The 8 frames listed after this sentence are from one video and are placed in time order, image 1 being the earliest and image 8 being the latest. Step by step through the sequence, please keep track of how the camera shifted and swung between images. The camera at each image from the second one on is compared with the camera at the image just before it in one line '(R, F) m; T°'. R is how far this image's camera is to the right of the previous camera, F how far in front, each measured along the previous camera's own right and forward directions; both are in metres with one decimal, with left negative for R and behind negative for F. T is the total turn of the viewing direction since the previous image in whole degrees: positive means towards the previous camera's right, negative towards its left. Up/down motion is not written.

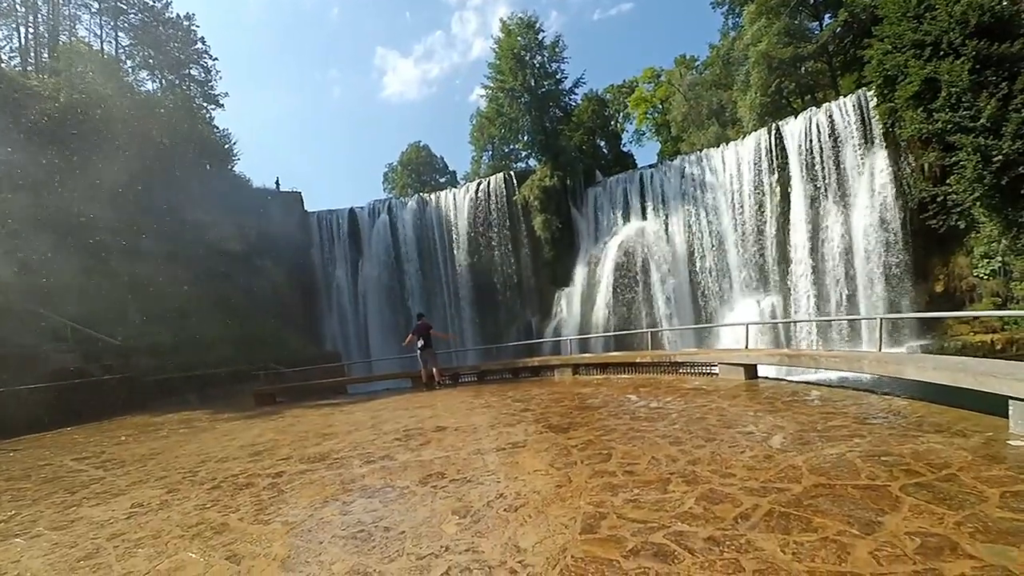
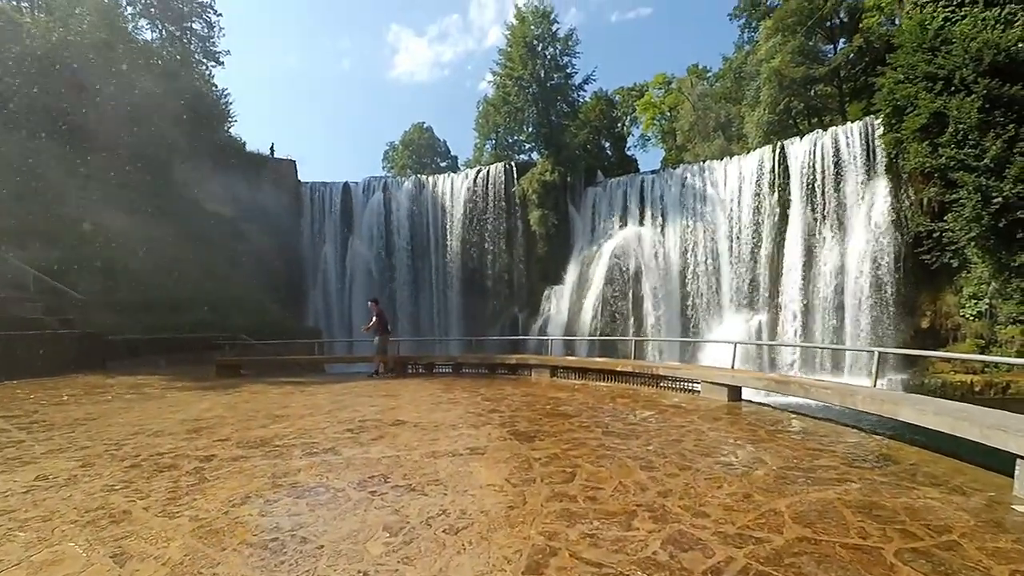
(+0.2, +0.5) m; +1°
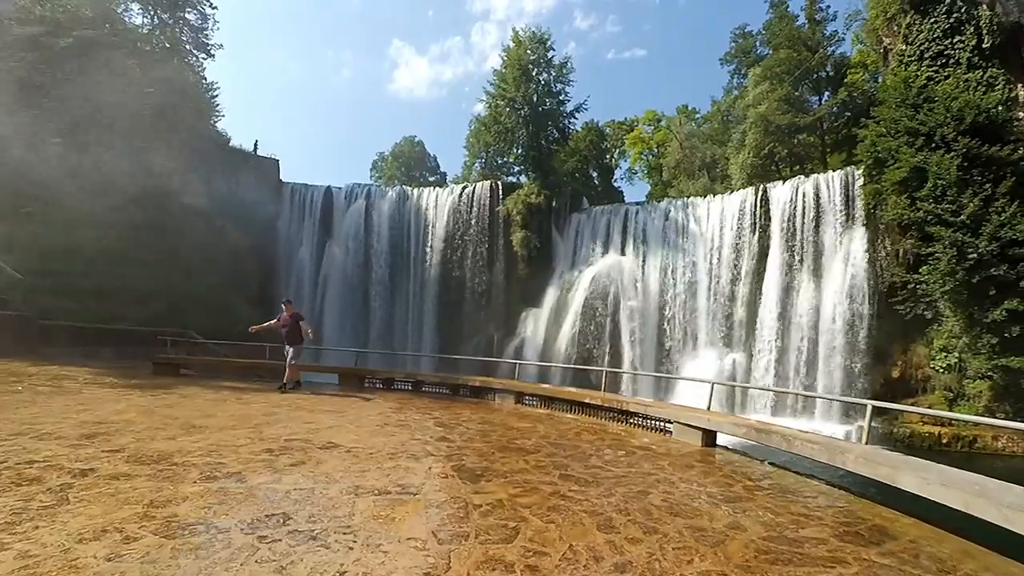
(+0.2, +0.8) m; +2°
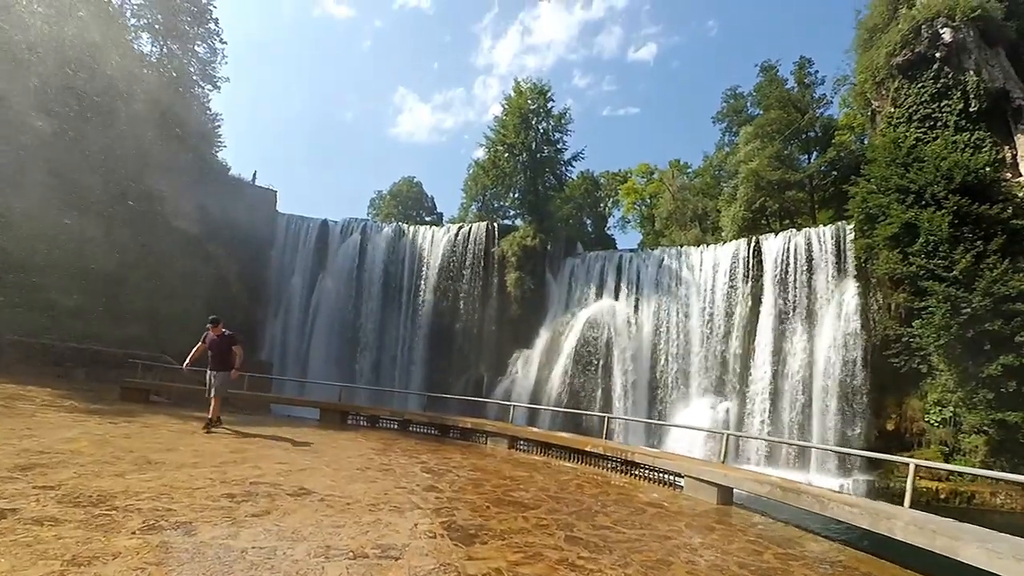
(-0.1, +0.6) m; +1°
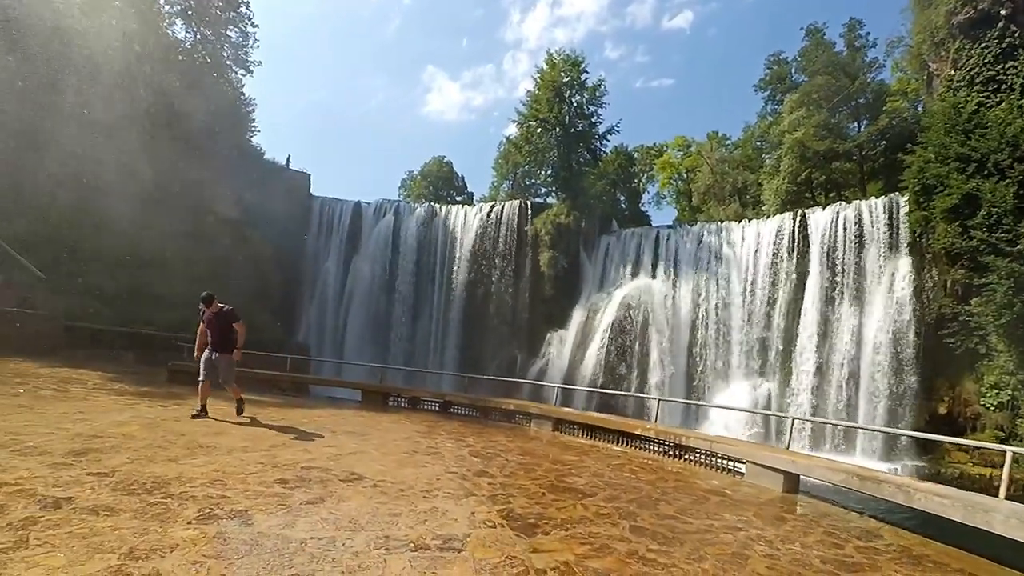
(-0.3, +0.3) m; -3°
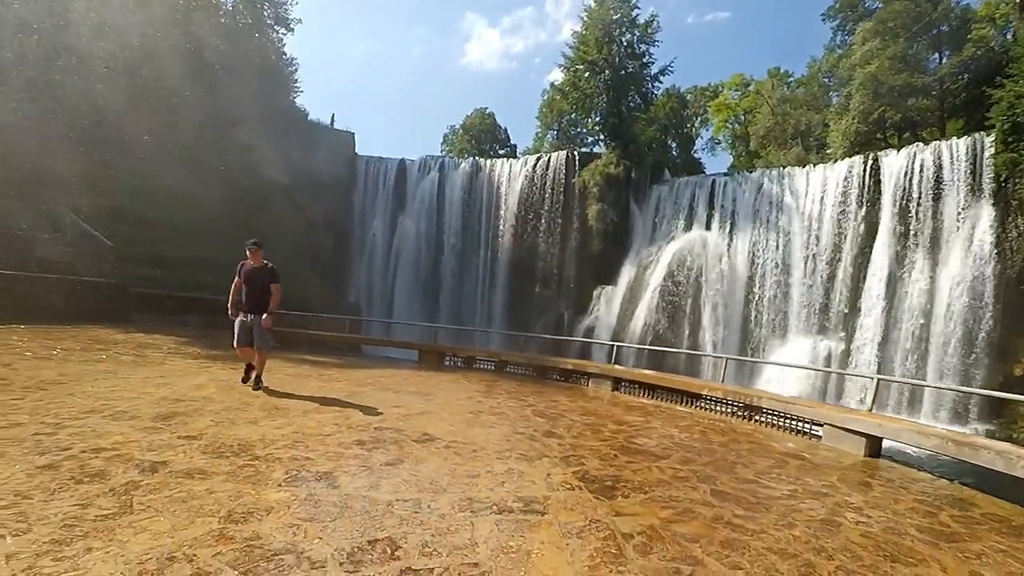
(-0.2, +0.2) m; -5°
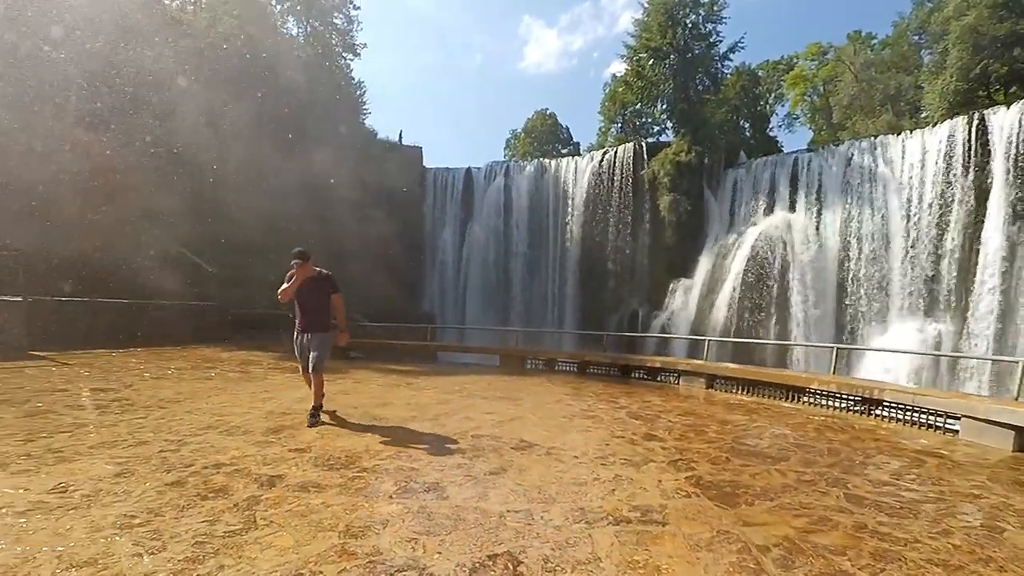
(-0.2, +0.1) m; -7°
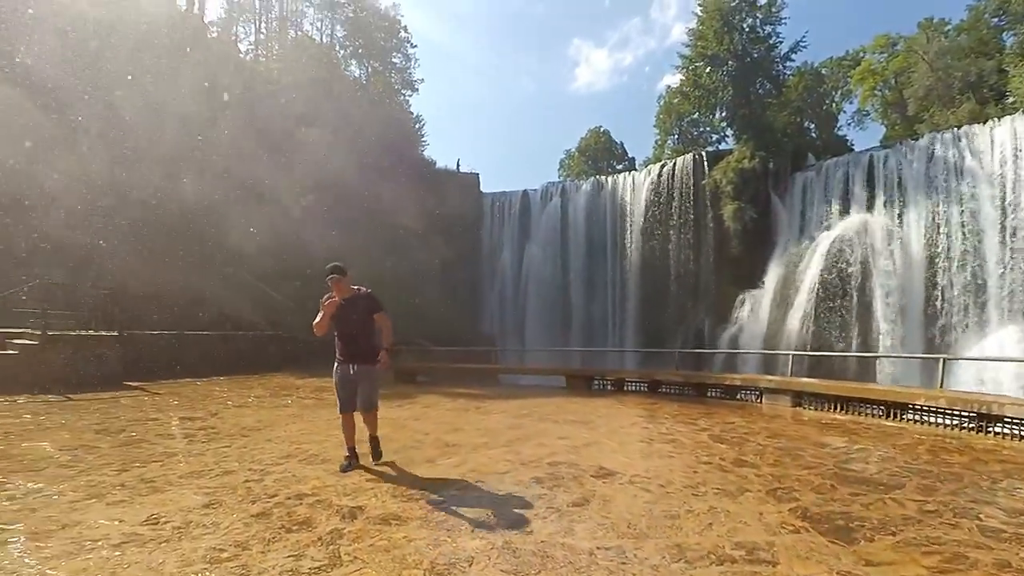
(-0.1, +0.1) m; -6°
